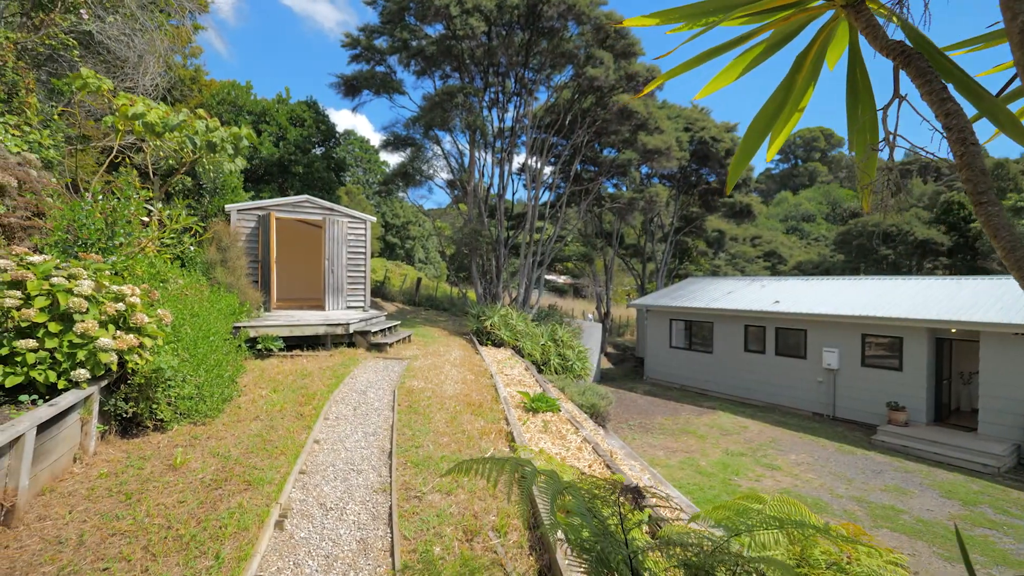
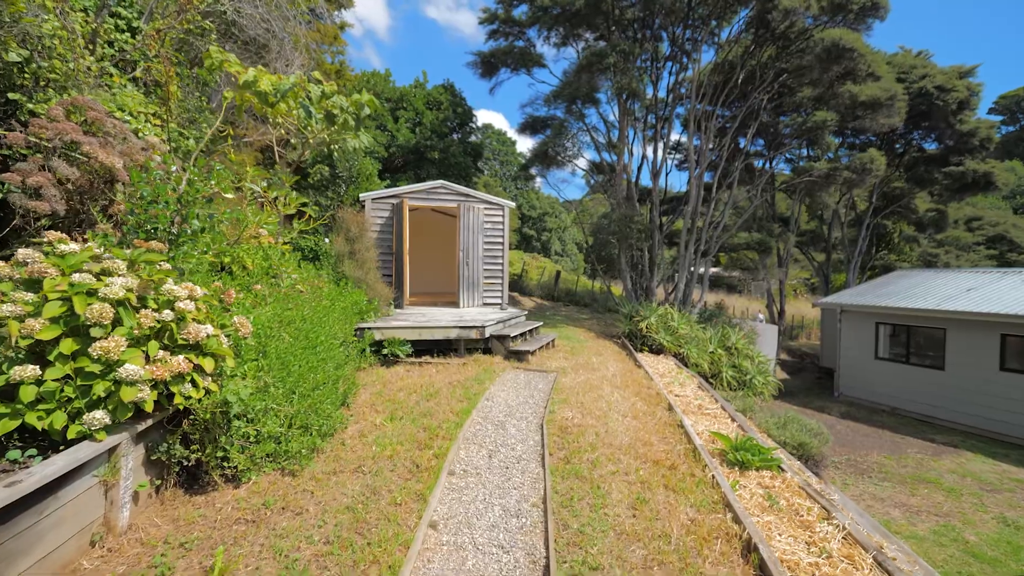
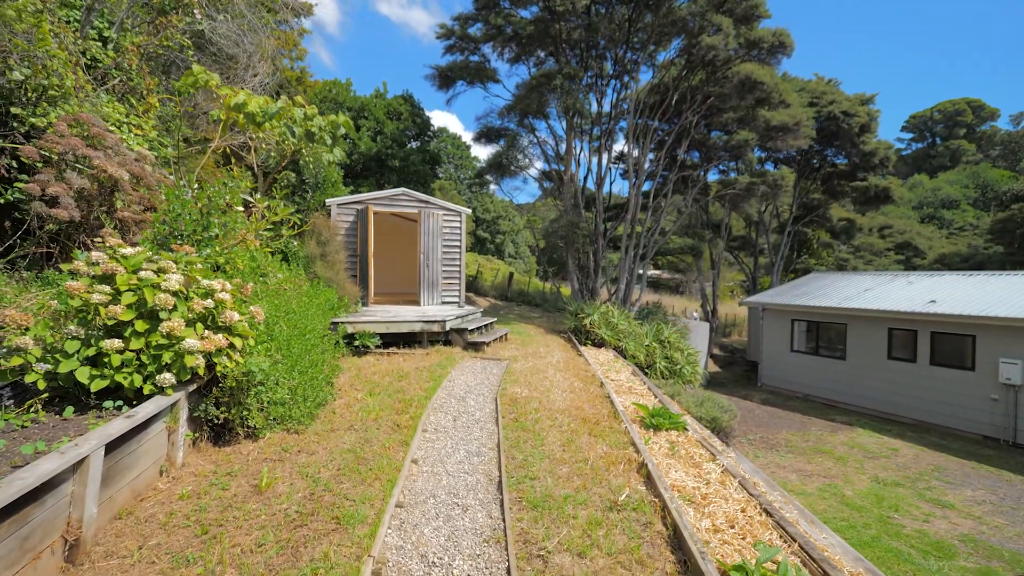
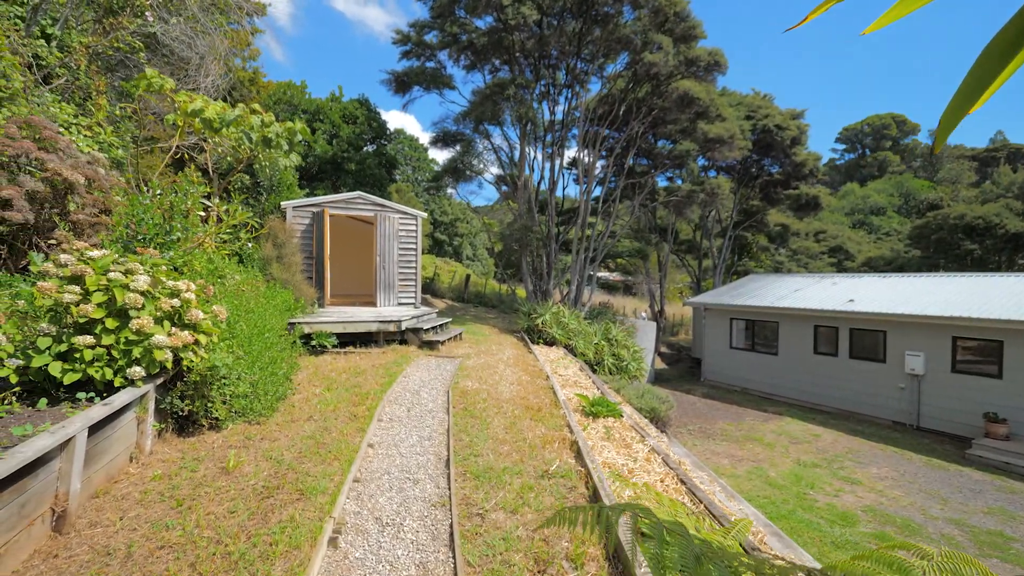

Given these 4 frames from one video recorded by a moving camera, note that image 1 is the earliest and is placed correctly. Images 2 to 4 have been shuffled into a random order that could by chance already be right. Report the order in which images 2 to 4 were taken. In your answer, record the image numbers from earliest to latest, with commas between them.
4, 3, 2
